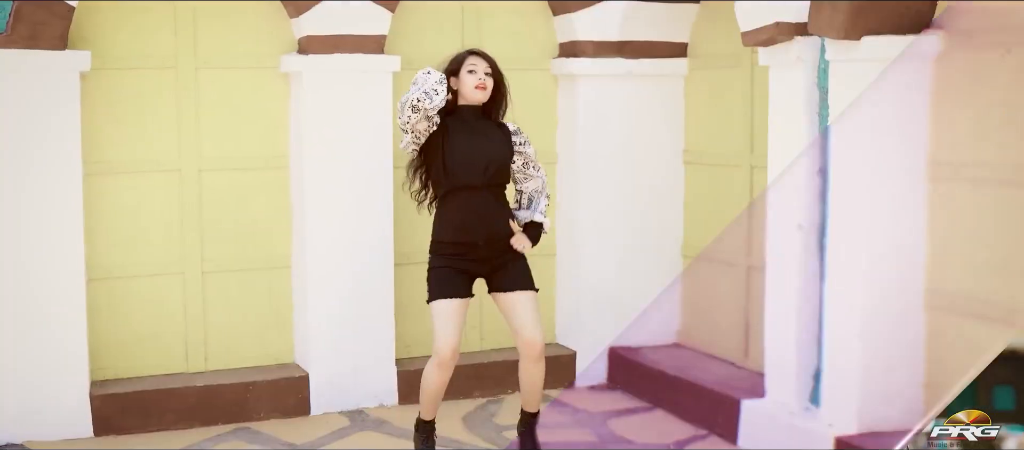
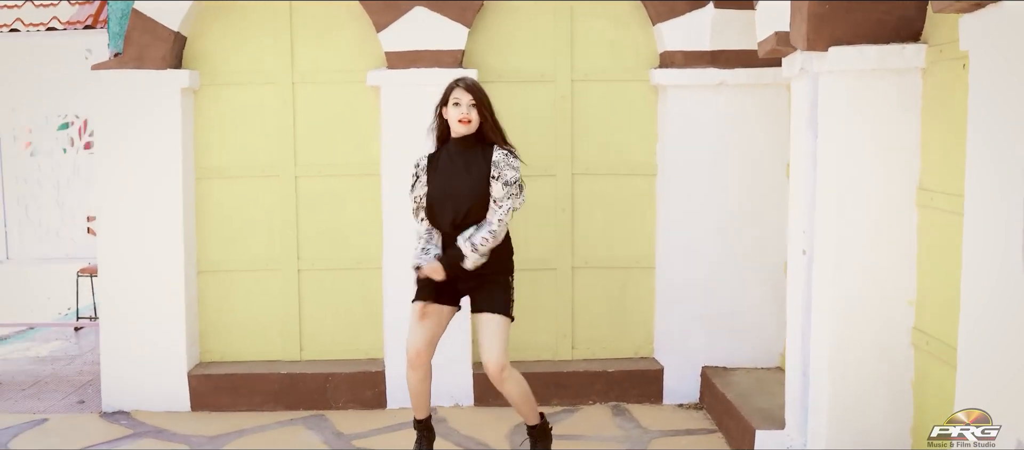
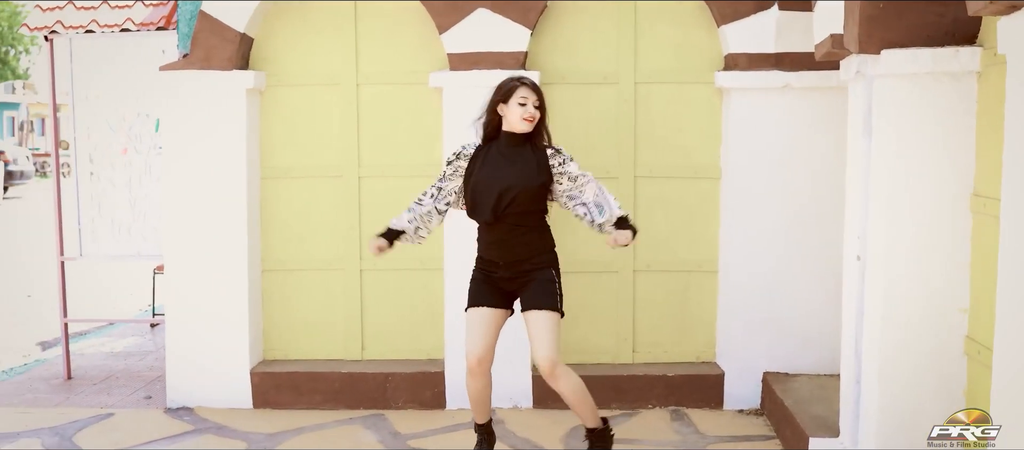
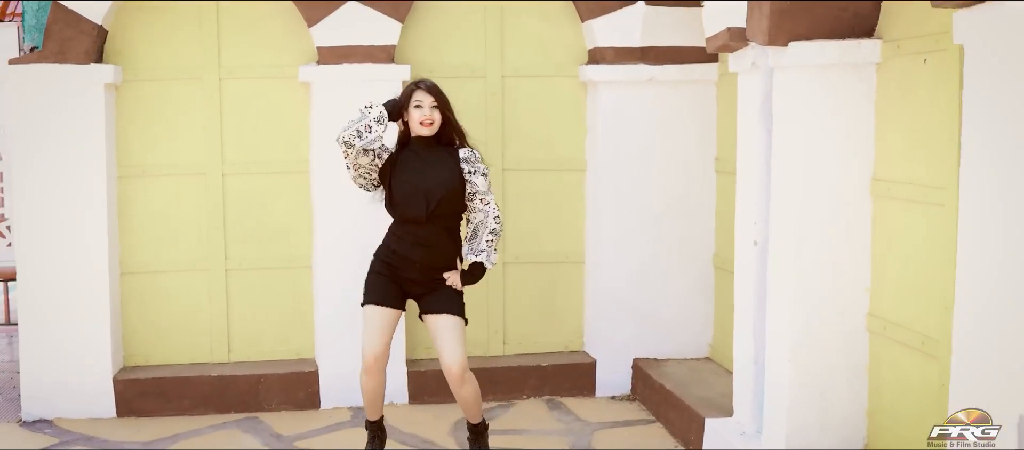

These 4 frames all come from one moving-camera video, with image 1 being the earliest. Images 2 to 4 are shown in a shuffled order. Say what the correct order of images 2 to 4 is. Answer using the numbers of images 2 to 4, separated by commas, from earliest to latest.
4, 2, 3
